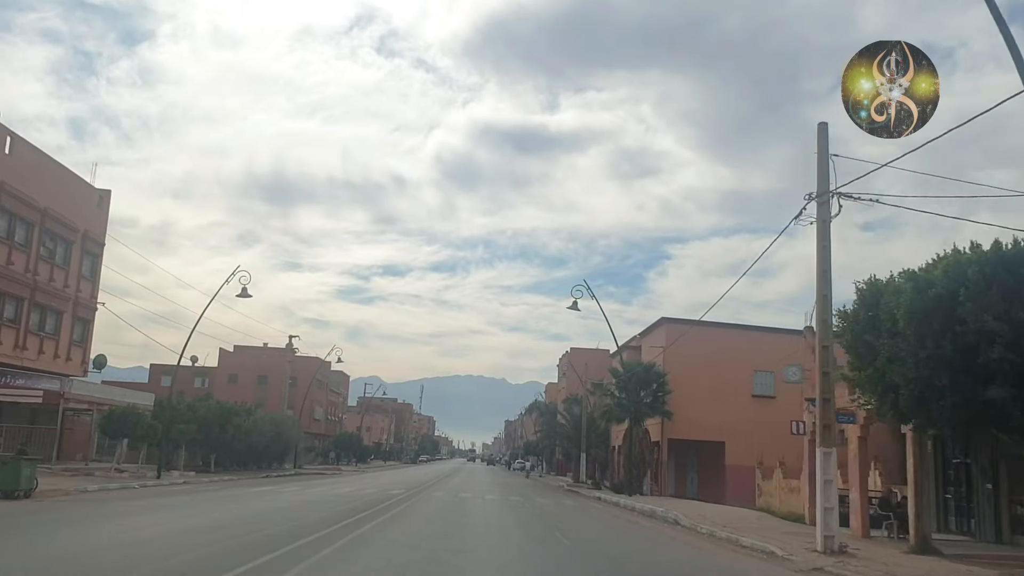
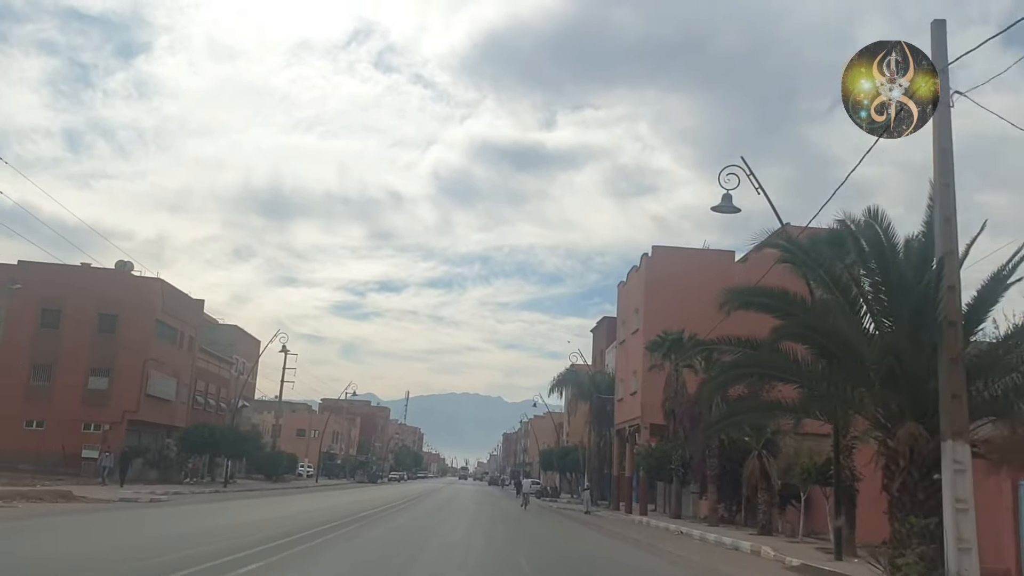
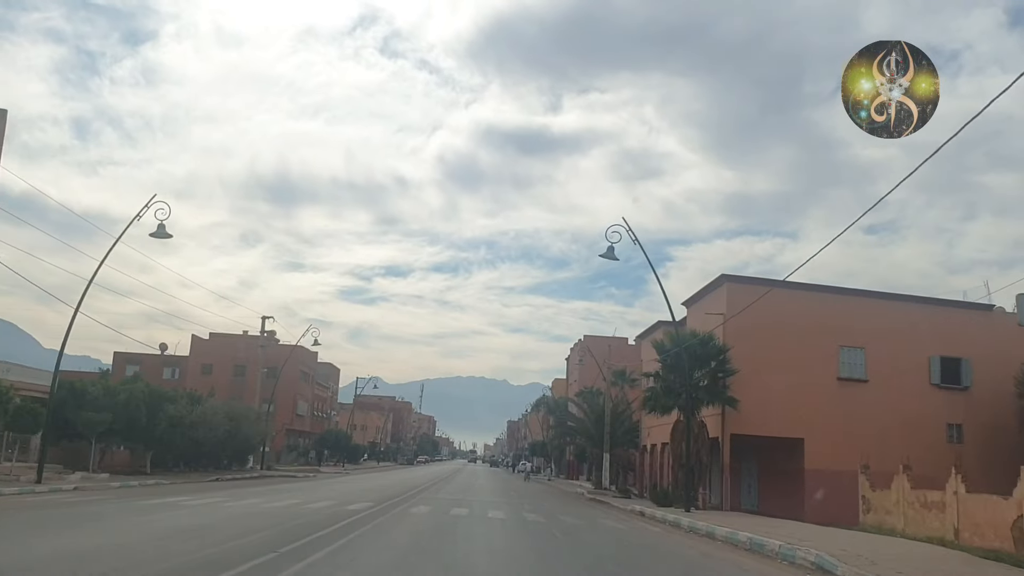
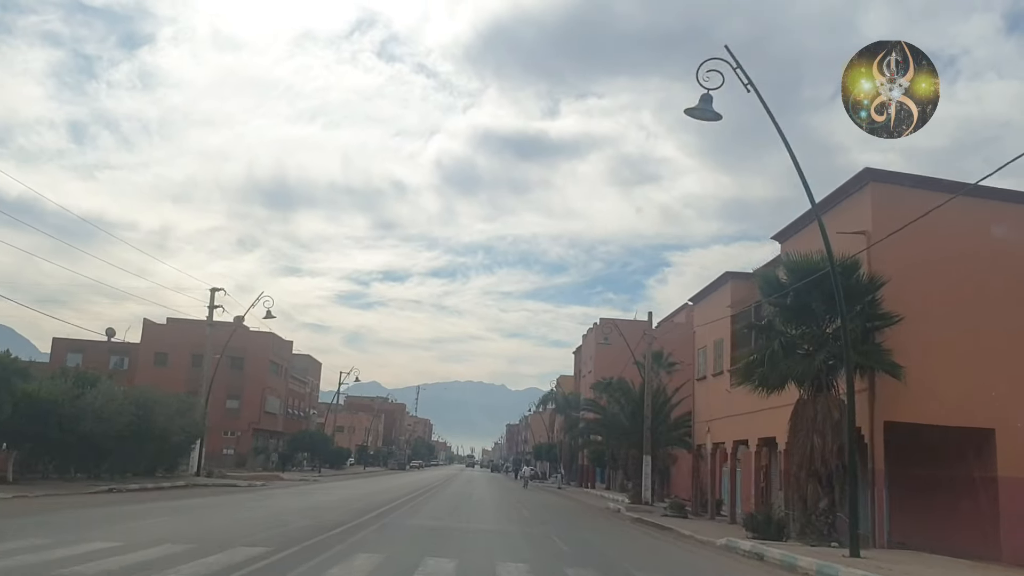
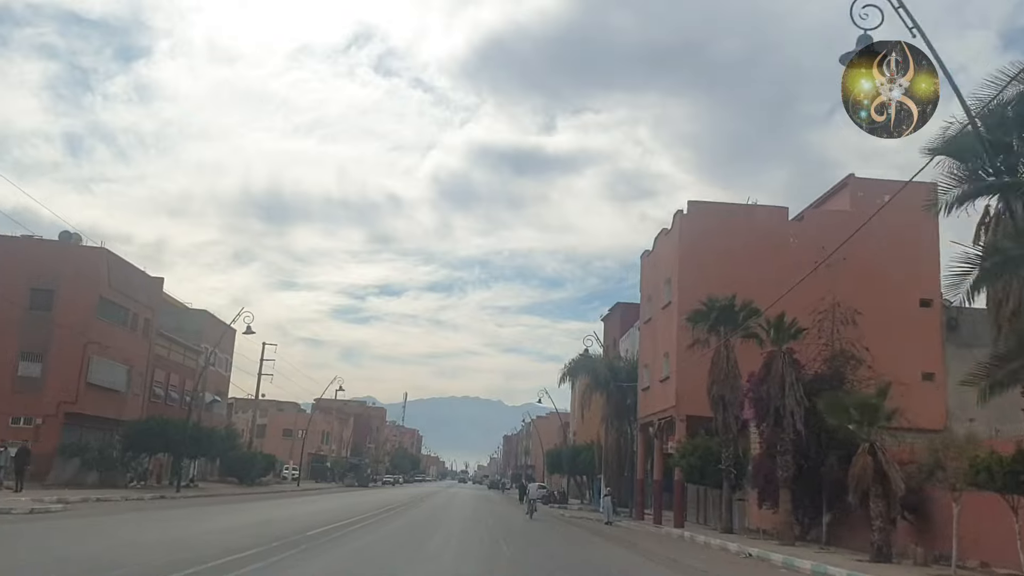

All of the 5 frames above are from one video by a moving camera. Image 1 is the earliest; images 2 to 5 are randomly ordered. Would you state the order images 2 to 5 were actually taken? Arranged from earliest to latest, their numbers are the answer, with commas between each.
3, 4, 2, 5
